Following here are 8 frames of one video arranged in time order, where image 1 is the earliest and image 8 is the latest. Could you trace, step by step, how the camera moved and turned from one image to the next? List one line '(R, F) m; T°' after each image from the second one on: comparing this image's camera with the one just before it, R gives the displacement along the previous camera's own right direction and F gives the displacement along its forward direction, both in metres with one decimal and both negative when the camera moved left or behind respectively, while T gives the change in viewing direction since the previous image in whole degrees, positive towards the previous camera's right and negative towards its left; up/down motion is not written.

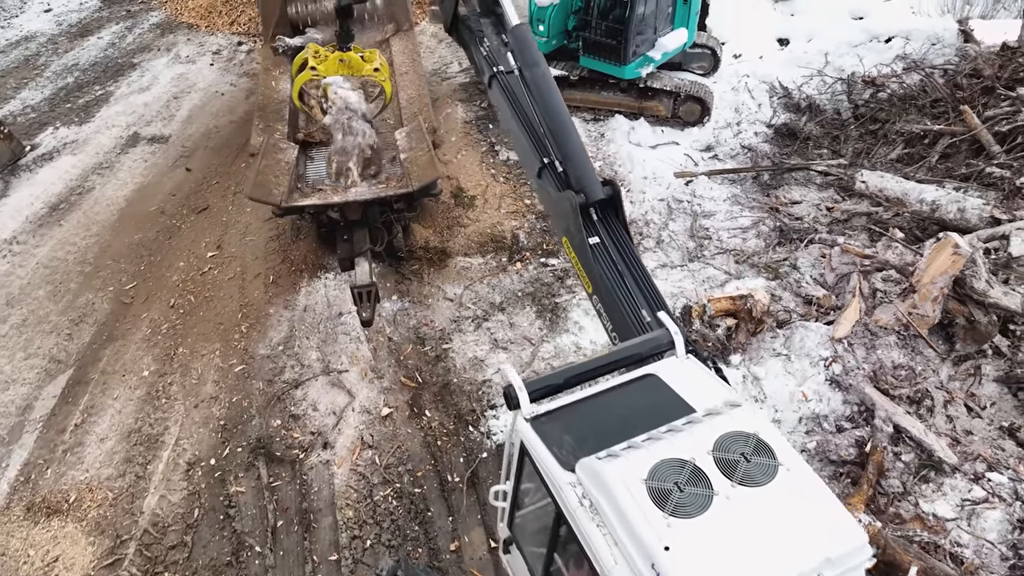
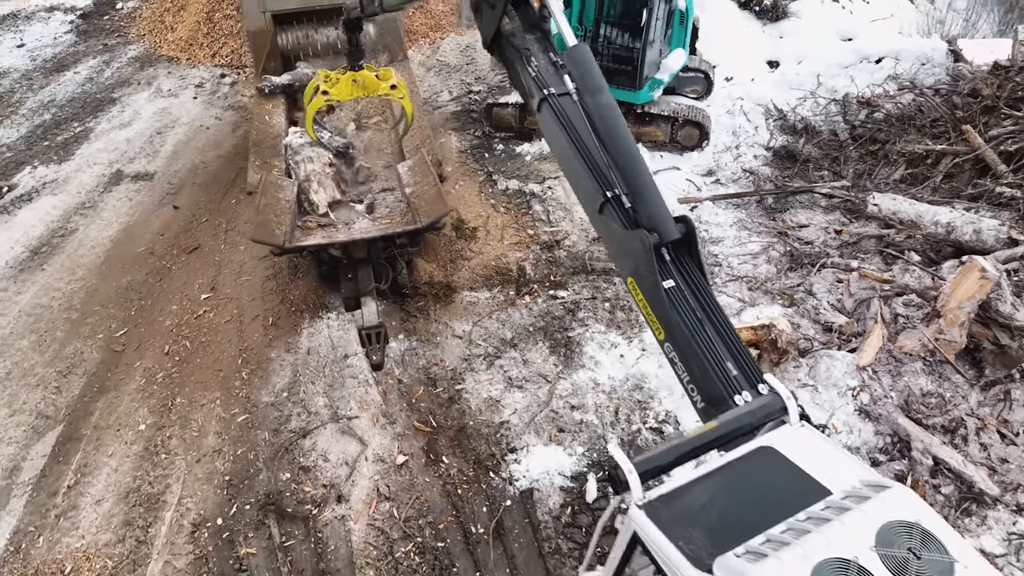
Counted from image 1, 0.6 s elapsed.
(-0.3, +0.2) m; +2°
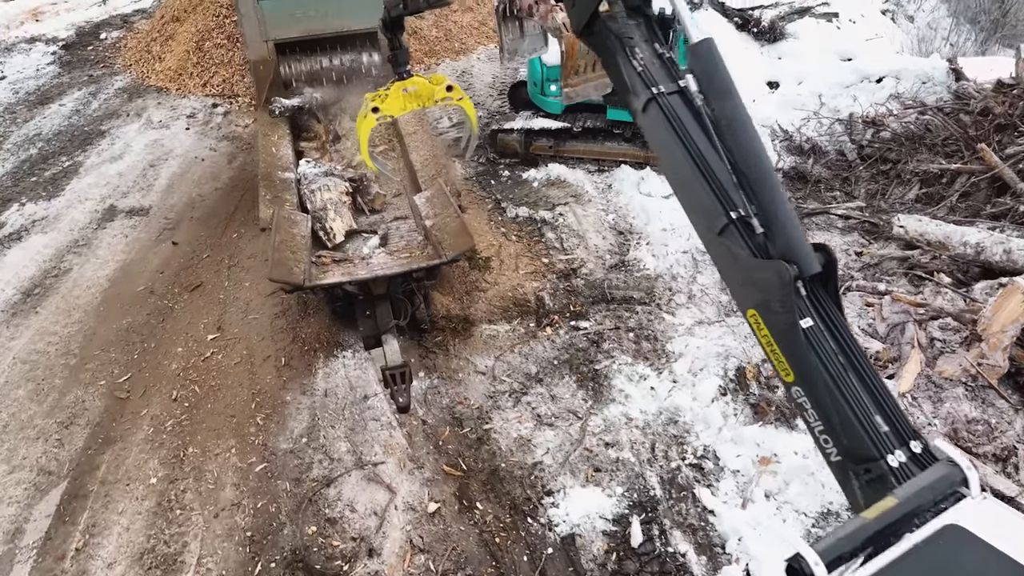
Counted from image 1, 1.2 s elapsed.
(-0.3, +0.2) m; +2°
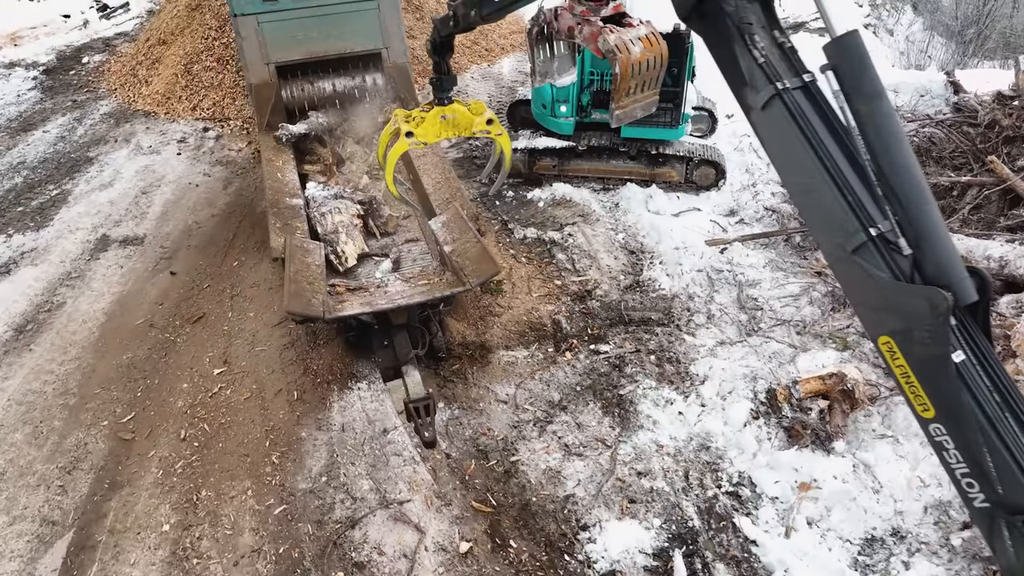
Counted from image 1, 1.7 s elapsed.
(-0.3, +0.2) m; +2°
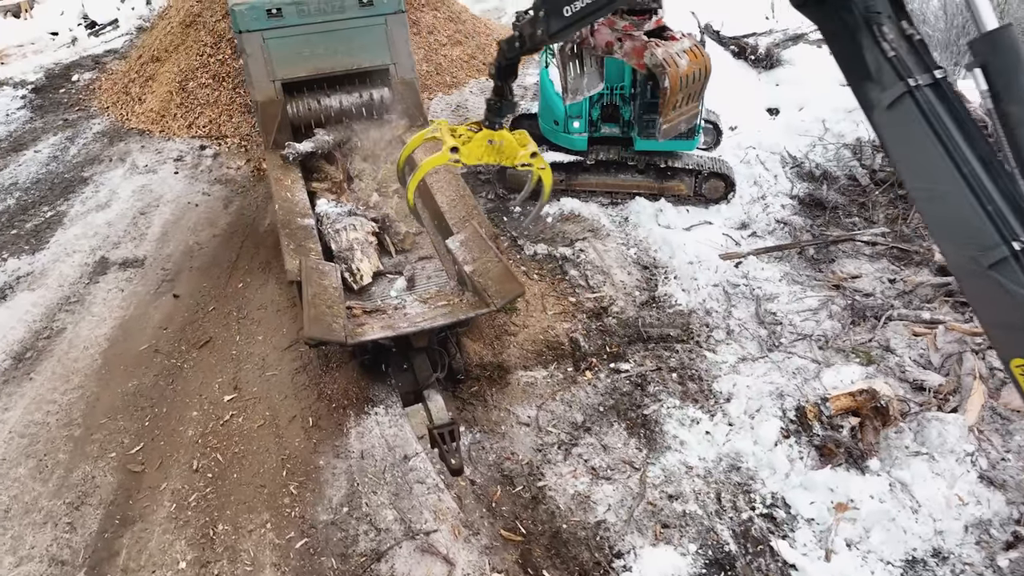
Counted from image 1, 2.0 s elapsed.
(-0.2, +0.1) m; +1°
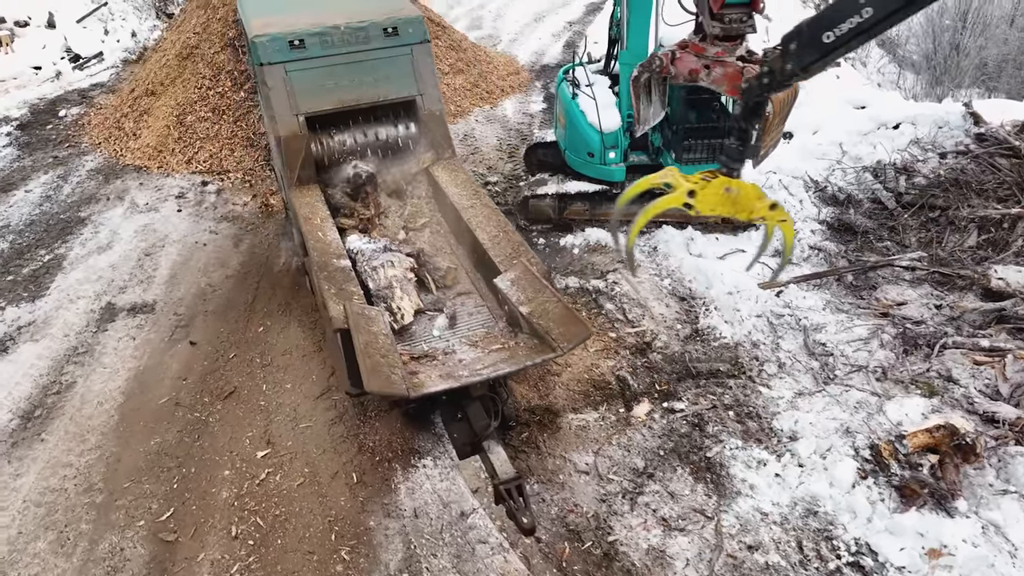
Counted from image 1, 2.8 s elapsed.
(-0.5, +0.3) m; +2°
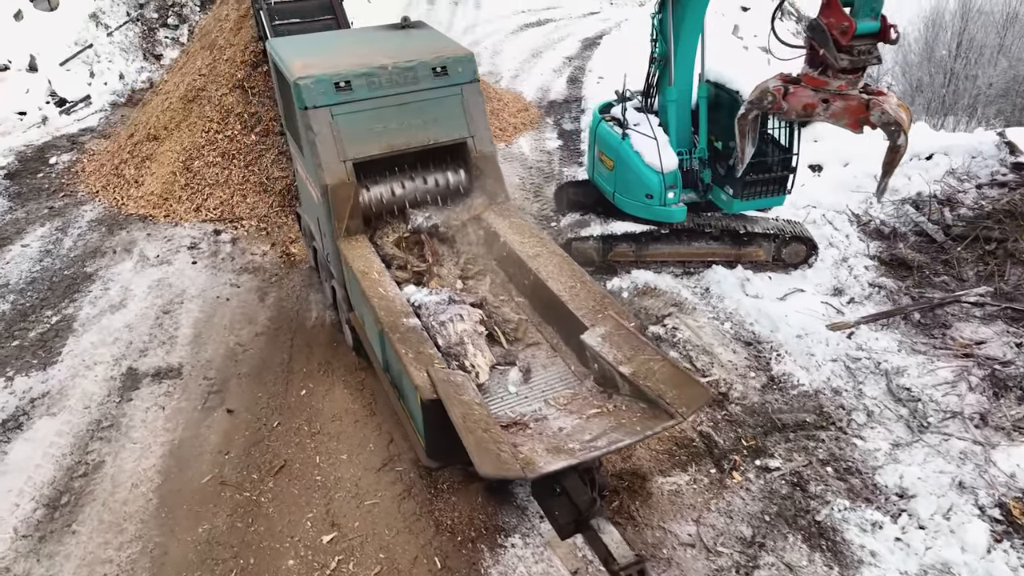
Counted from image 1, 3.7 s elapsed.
(-0.7, +0.4) m; +3°
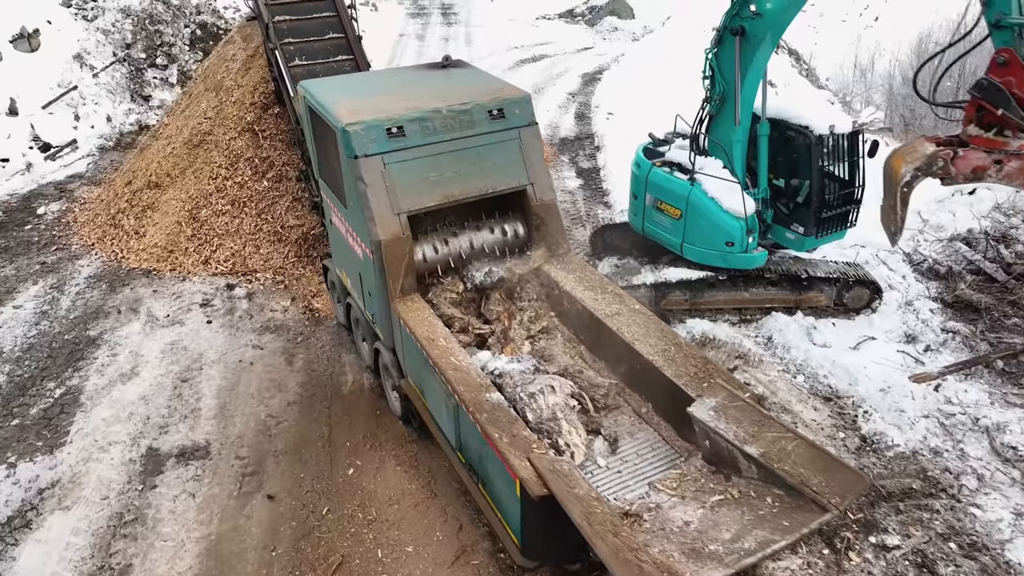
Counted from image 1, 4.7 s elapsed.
(-0.7, +0.5) m; +2°
